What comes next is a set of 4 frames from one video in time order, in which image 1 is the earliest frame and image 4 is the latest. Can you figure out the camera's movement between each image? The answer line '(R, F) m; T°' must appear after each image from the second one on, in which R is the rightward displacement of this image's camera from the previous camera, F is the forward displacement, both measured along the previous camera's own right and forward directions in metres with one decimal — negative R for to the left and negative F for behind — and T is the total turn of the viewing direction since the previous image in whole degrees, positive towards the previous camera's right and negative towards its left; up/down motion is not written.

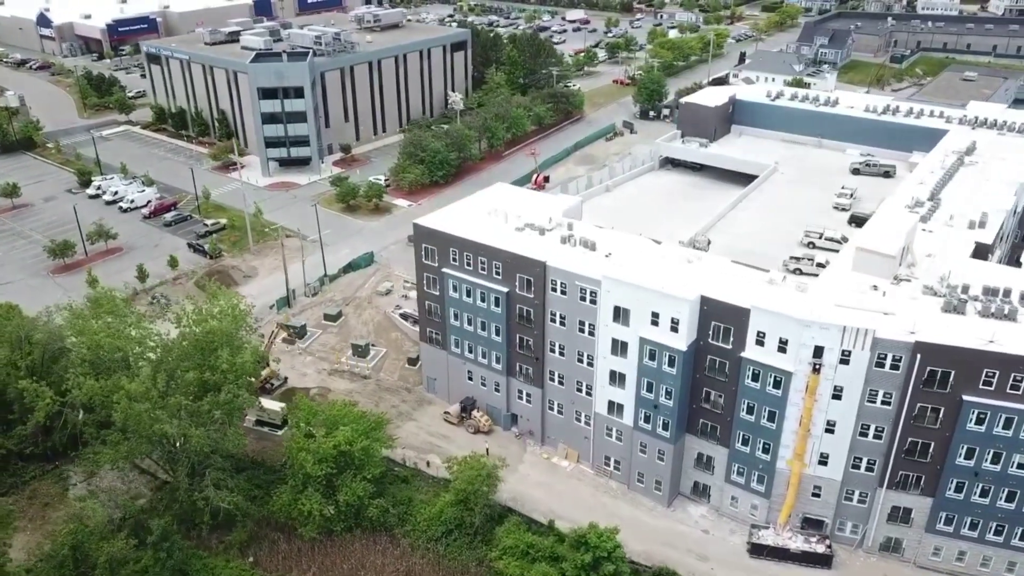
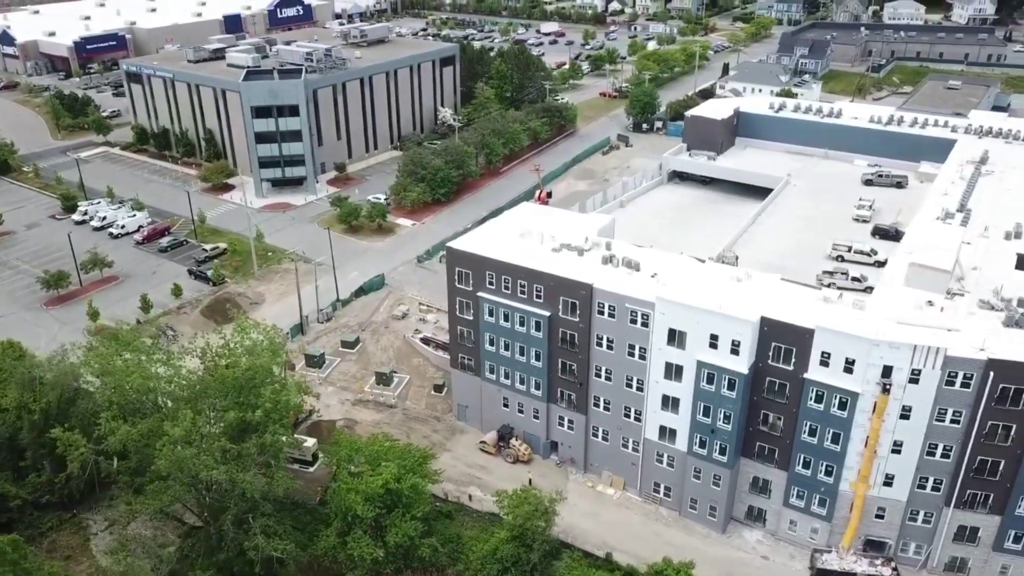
(-5.0, +1.8) m; +3°
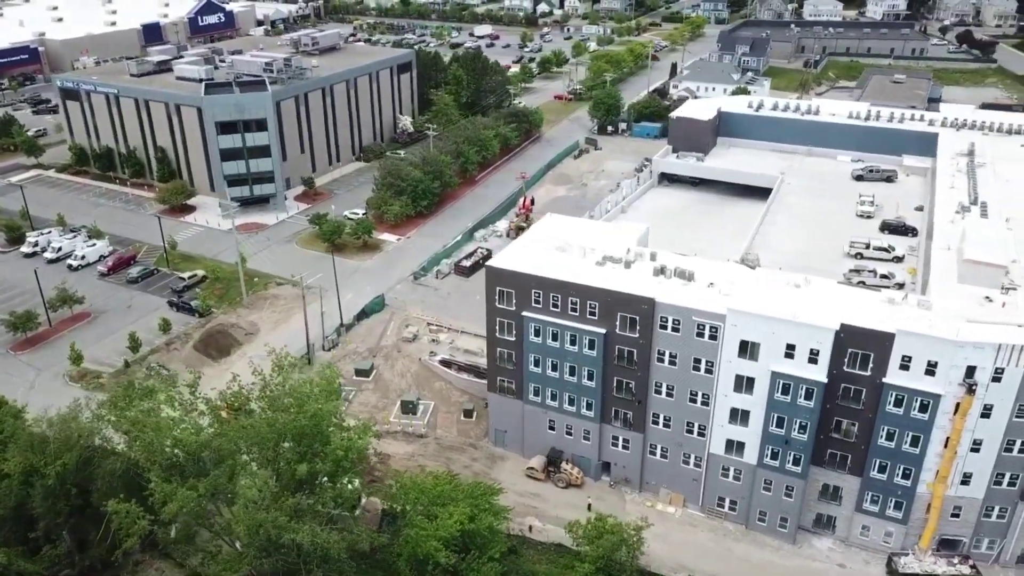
(-8.0, +2.9) m; +6°
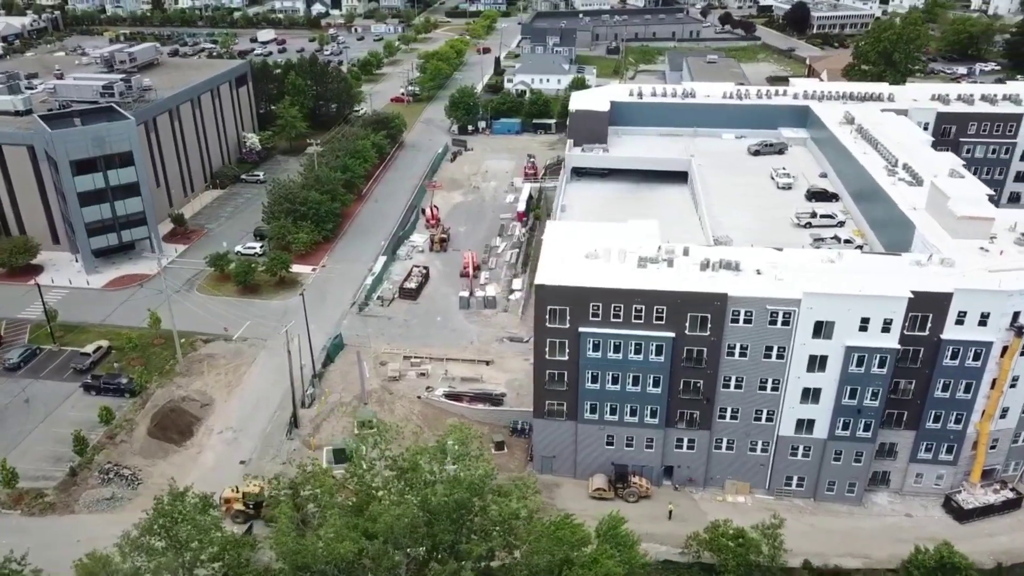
(-16.4, +6.1) m; +17°
